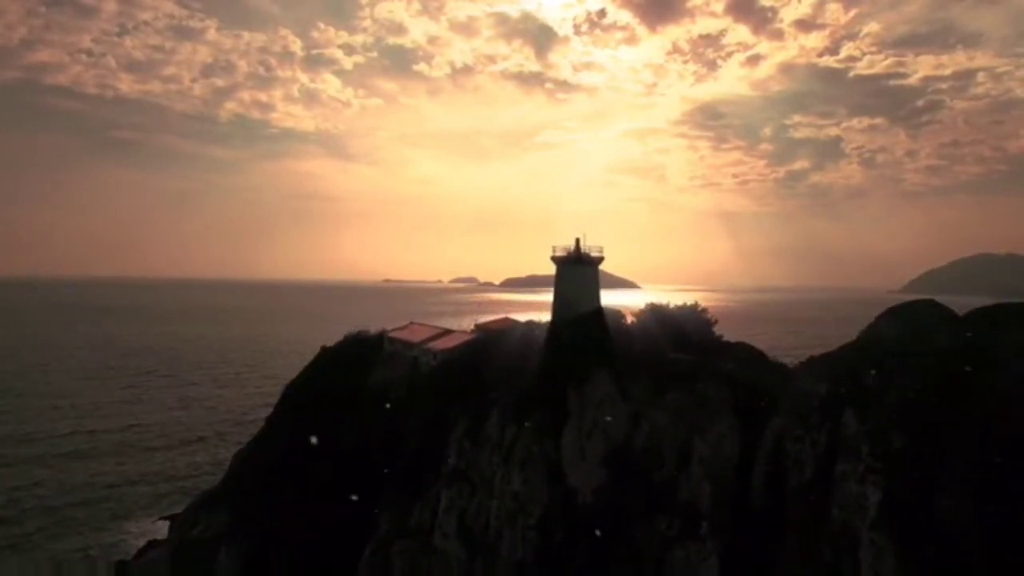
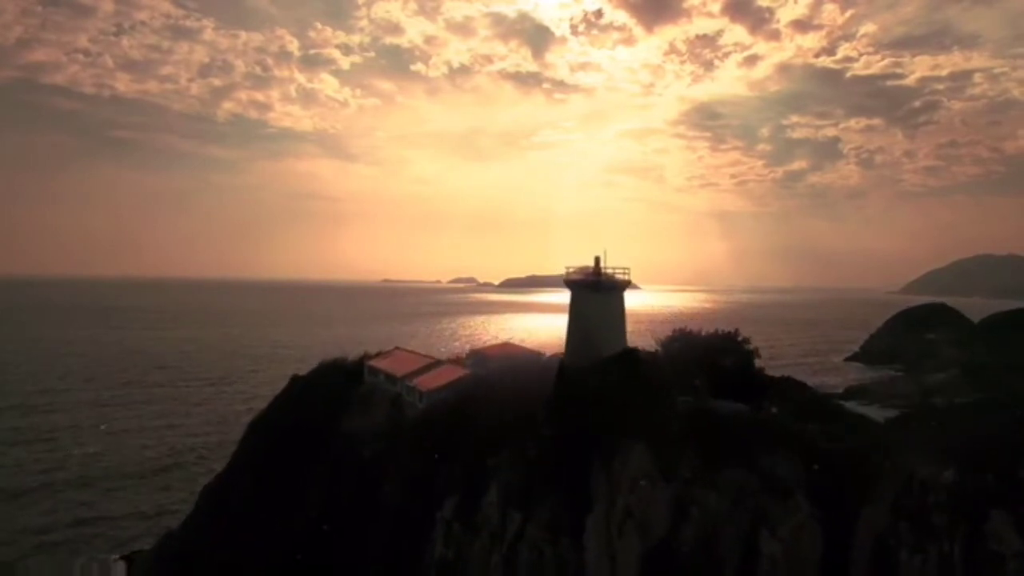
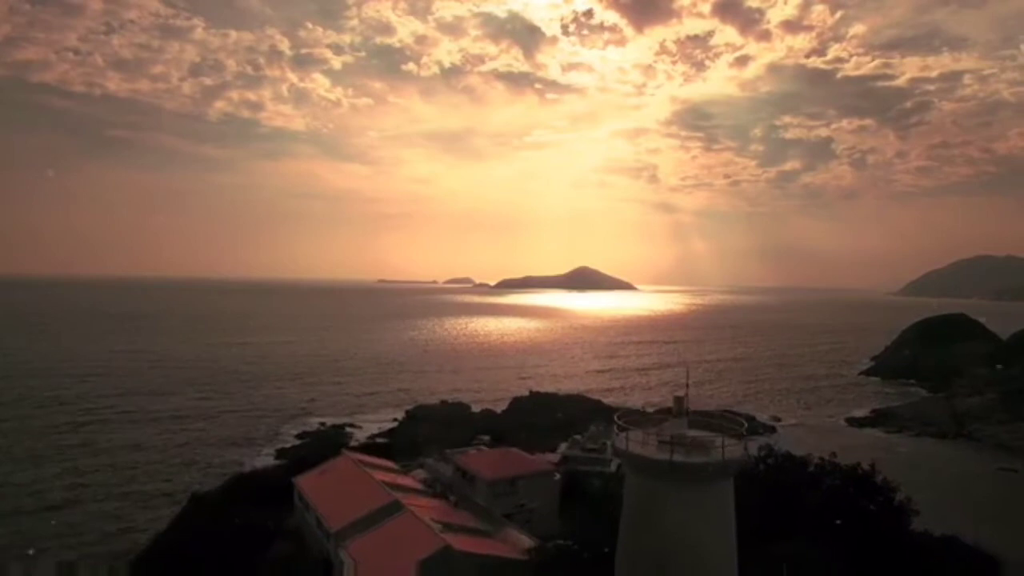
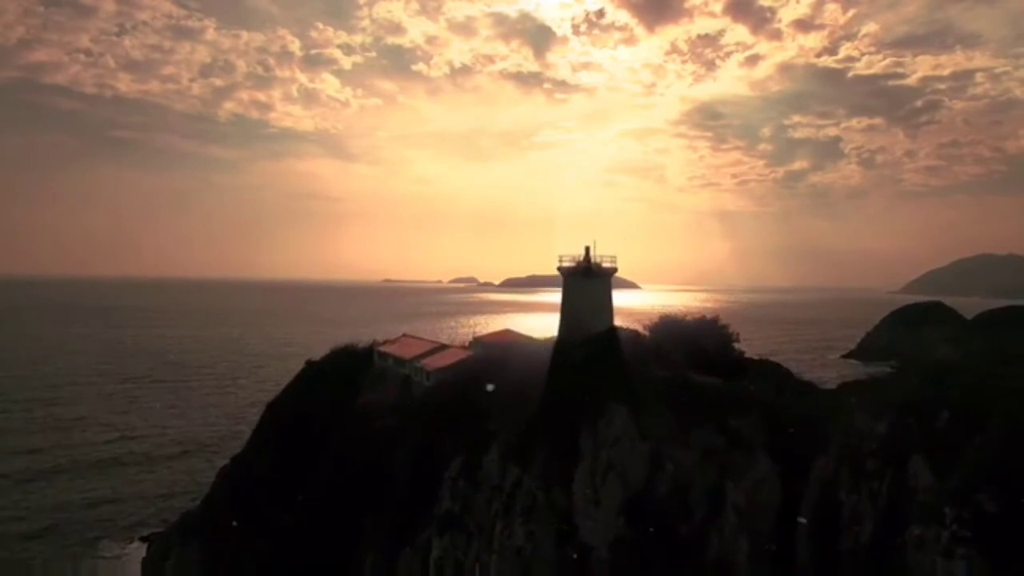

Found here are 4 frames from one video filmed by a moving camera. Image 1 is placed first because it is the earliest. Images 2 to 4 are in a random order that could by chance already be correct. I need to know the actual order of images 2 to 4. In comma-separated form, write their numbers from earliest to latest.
4, 2, 3
